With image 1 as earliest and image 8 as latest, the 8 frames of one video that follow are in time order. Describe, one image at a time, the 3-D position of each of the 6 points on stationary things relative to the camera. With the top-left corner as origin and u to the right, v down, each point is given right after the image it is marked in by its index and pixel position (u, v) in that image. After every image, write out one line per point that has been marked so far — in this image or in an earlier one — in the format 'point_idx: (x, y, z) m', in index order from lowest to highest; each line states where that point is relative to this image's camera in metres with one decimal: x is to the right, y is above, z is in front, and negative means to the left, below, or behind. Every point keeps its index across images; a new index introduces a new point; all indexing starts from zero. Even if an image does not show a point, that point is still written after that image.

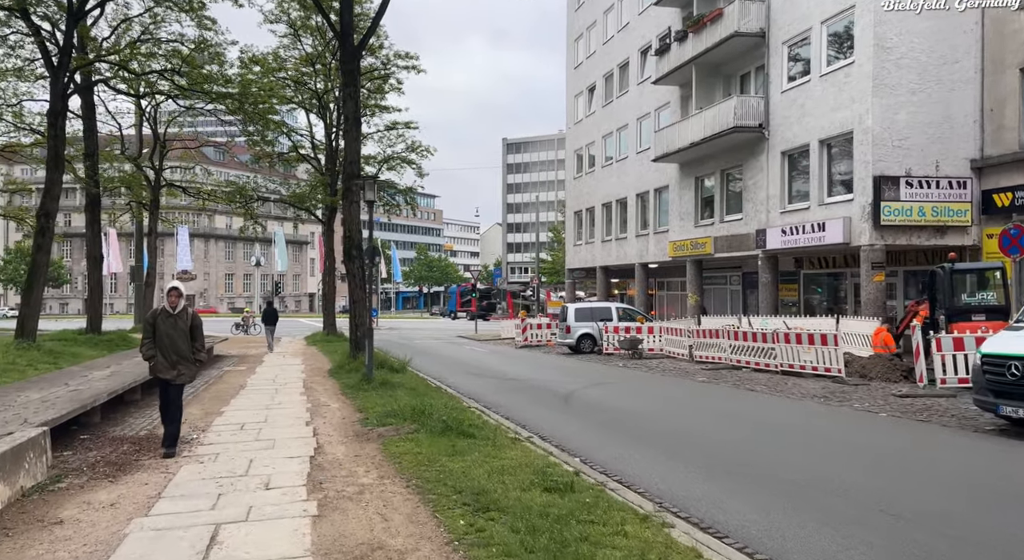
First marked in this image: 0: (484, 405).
0: (-0.4, -1.9, +12.0) m
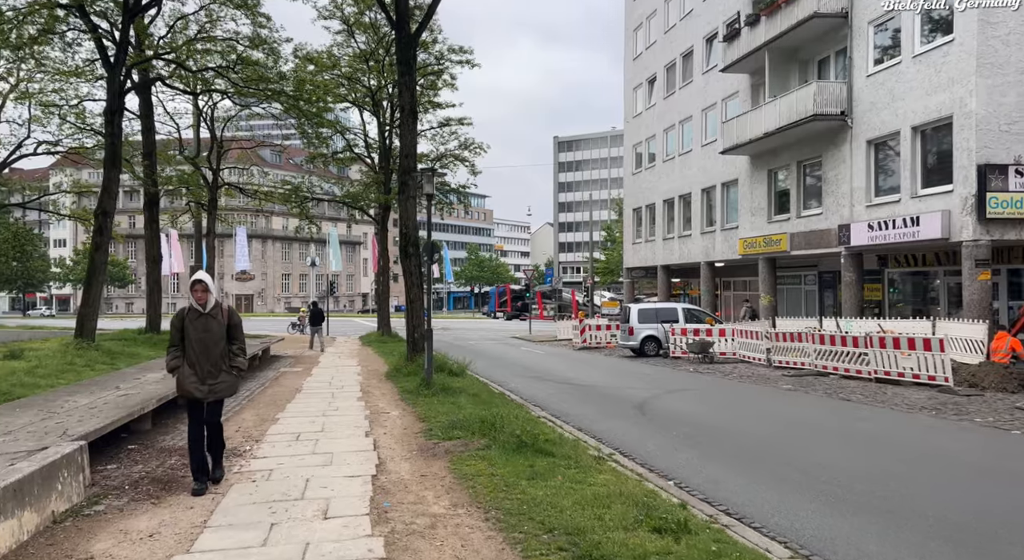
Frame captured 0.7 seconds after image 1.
0: (+0.6, -1.9, +11.1) m
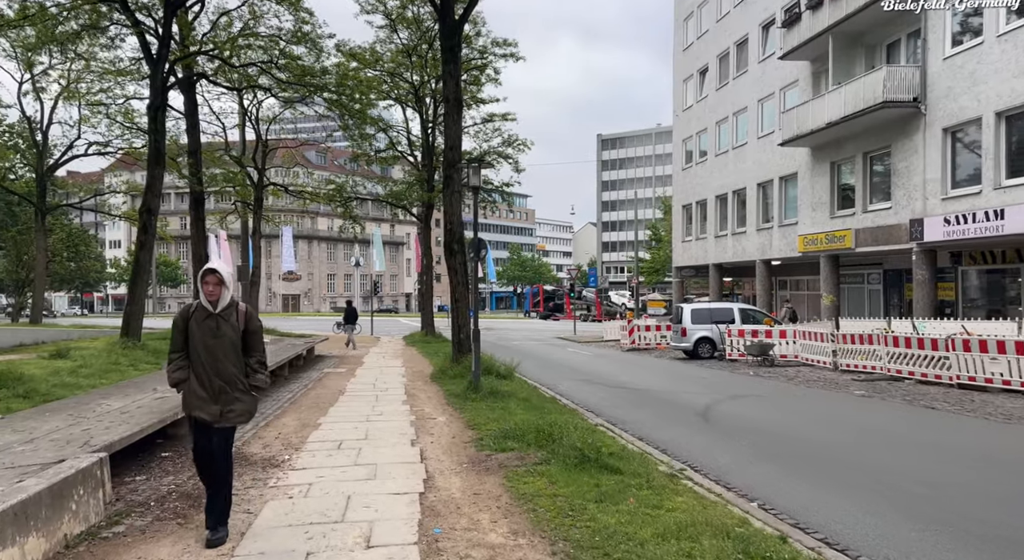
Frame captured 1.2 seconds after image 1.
0: (+1.3, -1.9, +10.4) m
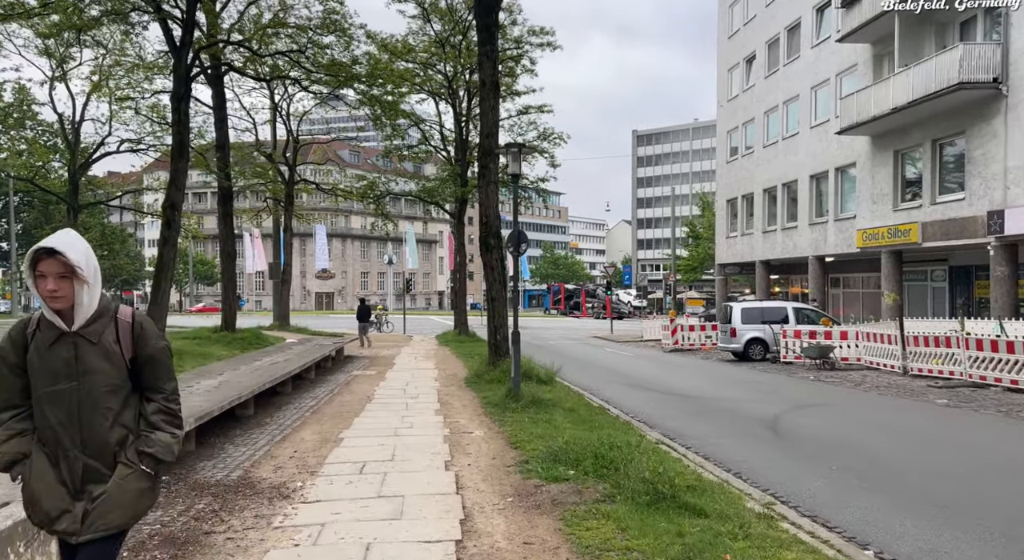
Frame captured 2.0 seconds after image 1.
0: (+1.8, -1.8, +9.2) m
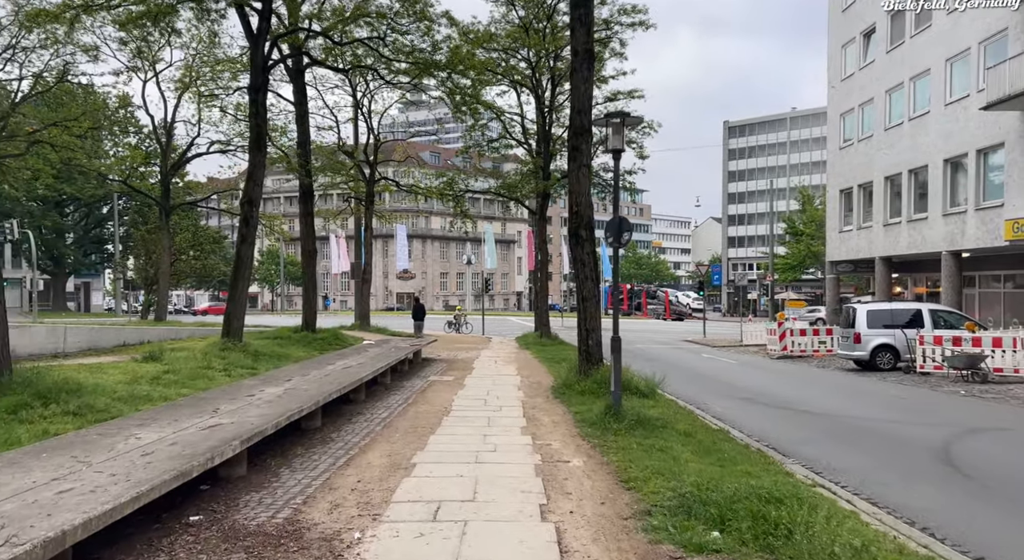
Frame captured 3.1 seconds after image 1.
0: (+2.9, -1.8, +7.4) m
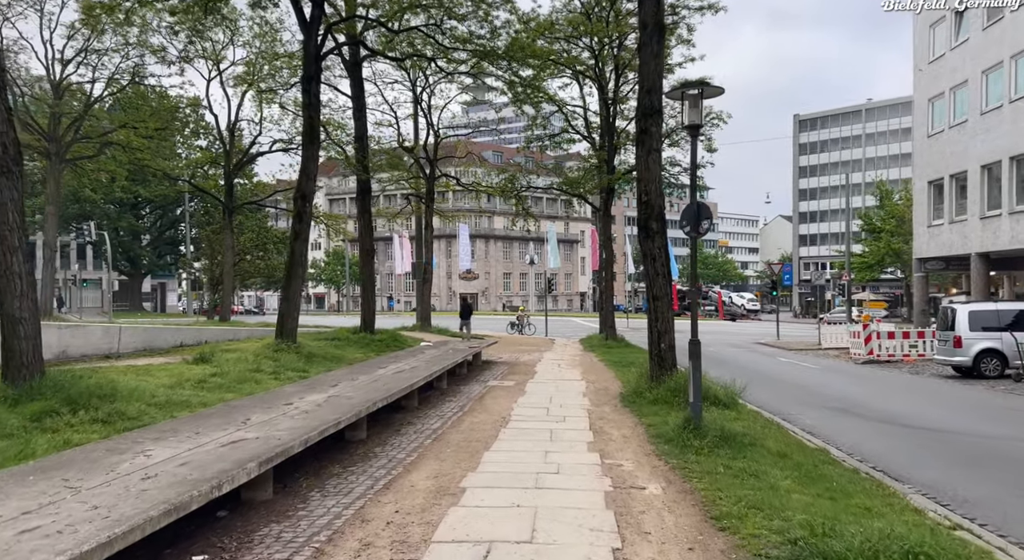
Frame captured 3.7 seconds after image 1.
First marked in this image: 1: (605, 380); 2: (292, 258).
0: (+3.4, -1.7, +6.1) m
1: (+1.8, -2.0, +15.4) m
2: (-5.1, +0.5, +17.7) m
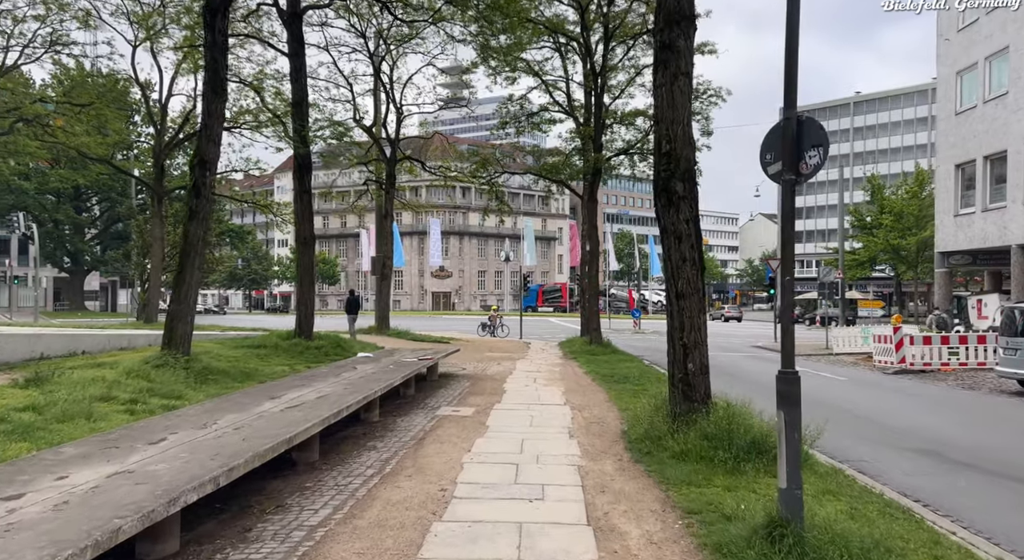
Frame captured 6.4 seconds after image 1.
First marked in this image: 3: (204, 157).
0: (+3.1, -1.6, +2.1) m
1: (+1.3, -1.8, +11.3) m
2: (-5.7, +0.6, +13.5) m
3: (-5.4, +2.1, +13.6) m
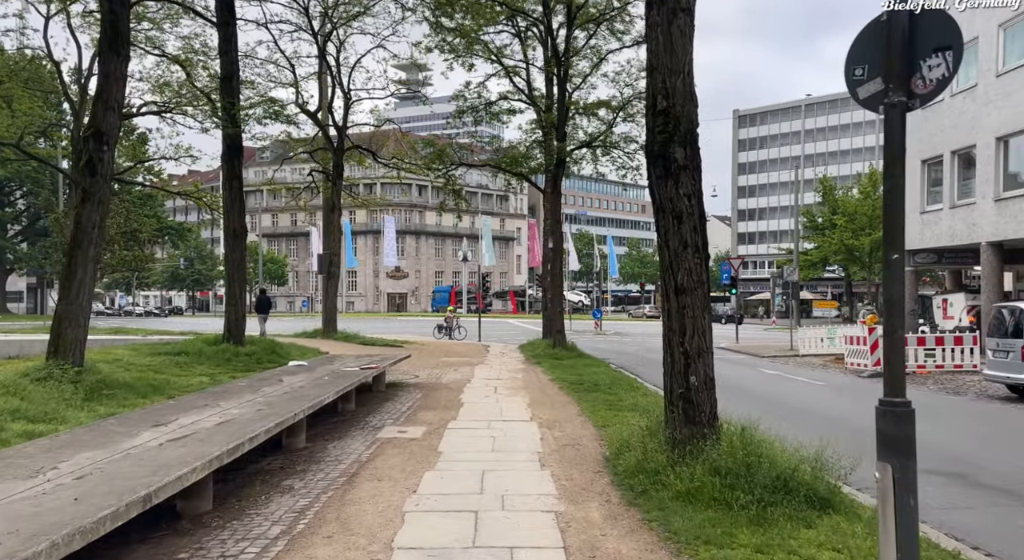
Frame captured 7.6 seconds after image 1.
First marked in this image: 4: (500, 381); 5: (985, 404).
0: (+3.1, -1.6, +0.5) m
1: (+0.7, -1.8, +9.6) m
2: (-6.4, +0.7, +11.4) m
3: (-6.1, +2.1, +11.5) m
4: (-0.2, -2.0, +15.1) m
5: (+8.5, -2.2, +13.4) m
